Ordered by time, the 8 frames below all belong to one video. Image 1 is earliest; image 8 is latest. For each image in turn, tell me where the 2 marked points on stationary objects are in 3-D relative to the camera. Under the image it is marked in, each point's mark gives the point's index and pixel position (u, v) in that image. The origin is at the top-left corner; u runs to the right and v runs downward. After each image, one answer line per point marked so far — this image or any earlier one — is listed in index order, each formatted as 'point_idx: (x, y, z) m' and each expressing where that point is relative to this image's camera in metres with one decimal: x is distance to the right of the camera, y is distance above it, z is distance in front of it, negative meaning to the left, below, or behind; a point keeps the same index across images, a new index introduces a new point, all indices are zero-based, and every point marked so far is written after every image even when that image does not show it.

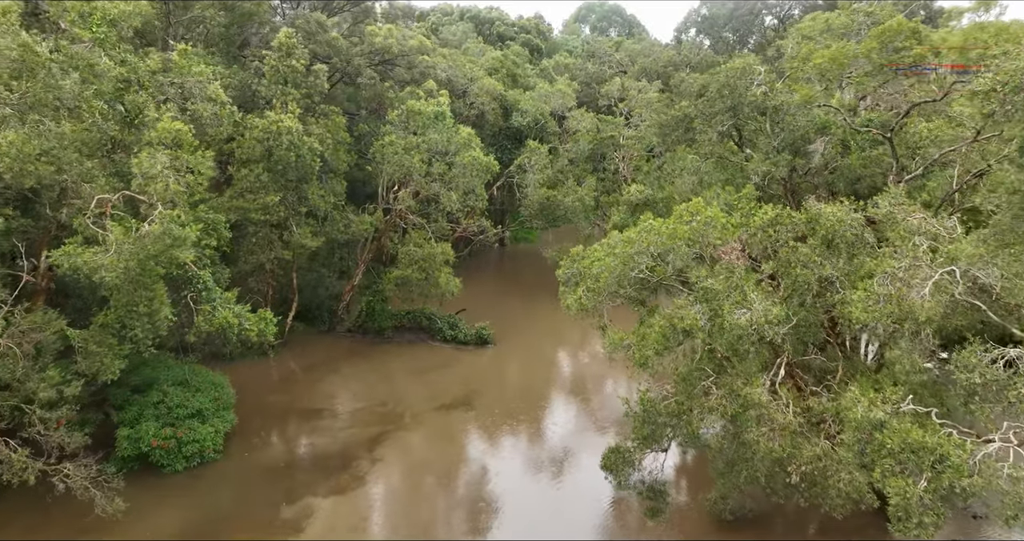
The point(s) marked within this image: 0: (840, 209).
0: (+3.7, +0.7, +8.0) m
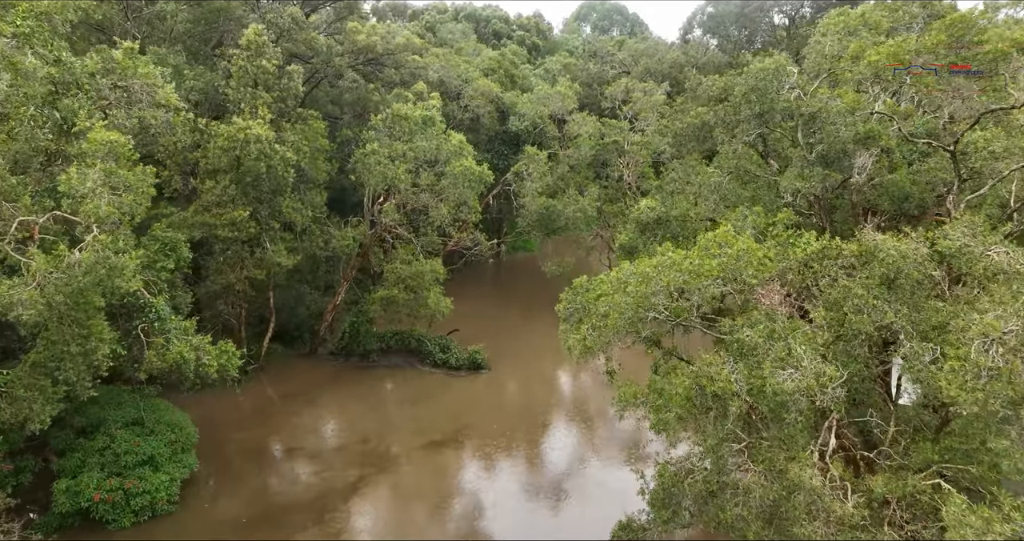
0: (+3.6, +0.3, +6.6) m
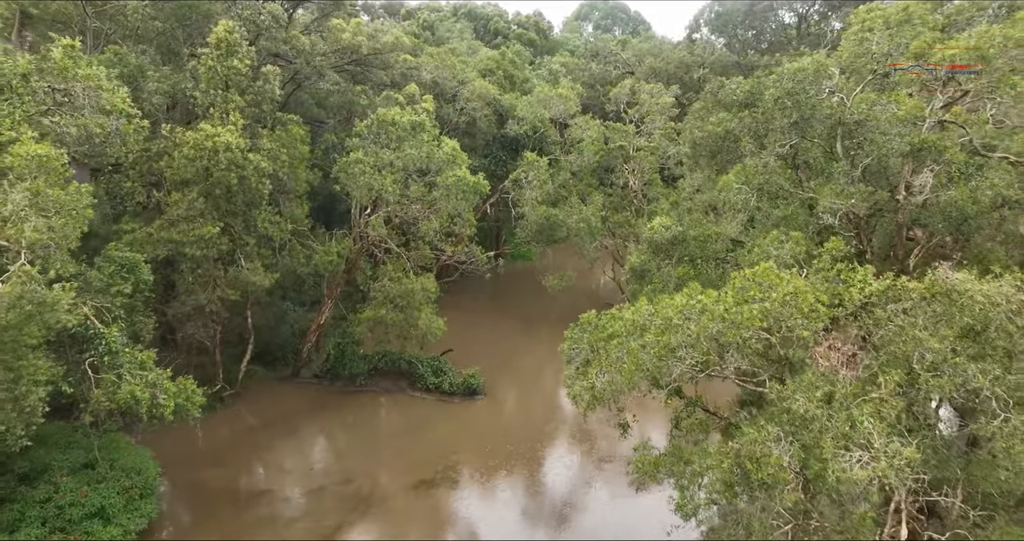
0: (+3.5, -0.1, +5.4) m
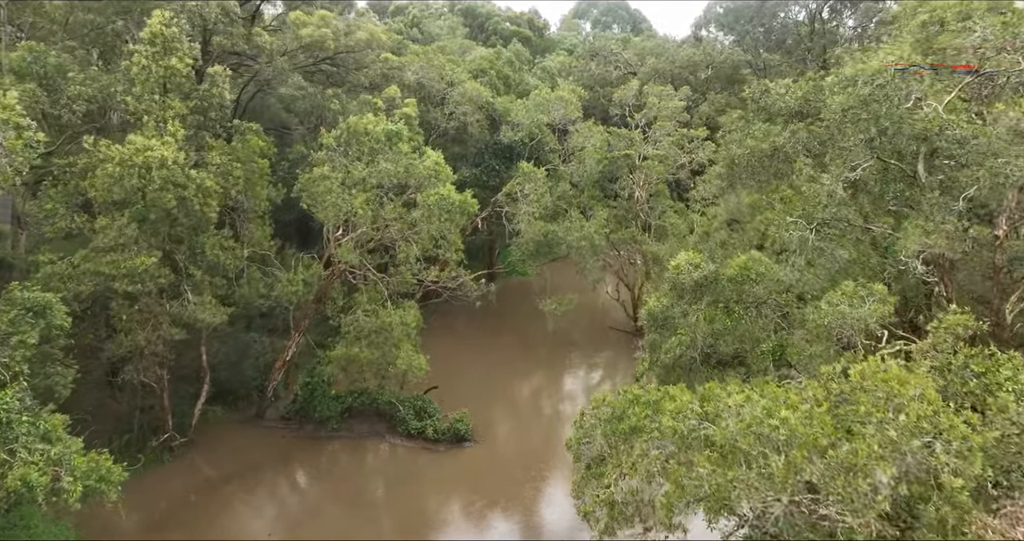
0: (+3.5, -0.6, +3.5) m
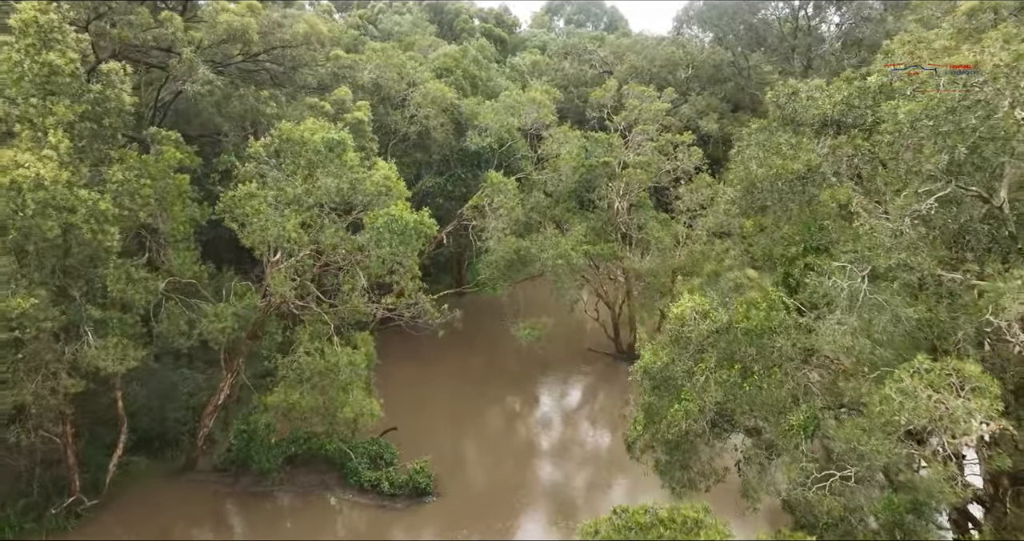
0: (+3.3, -1.0, +1.9) m
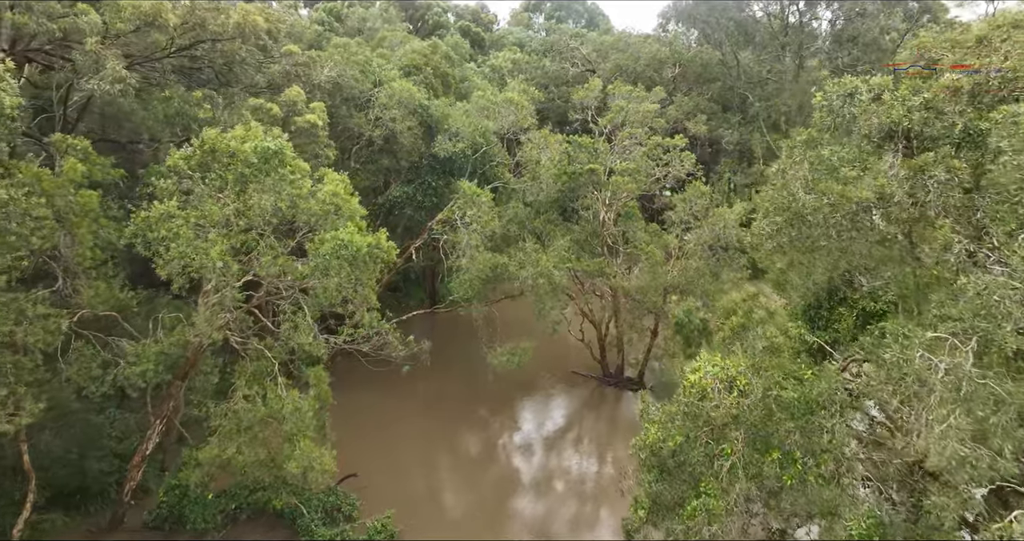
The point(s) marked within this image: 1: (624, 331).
0: (+3.2, -1.4, +0.5) m
1: (+2.4, -1.3, +15.5) m
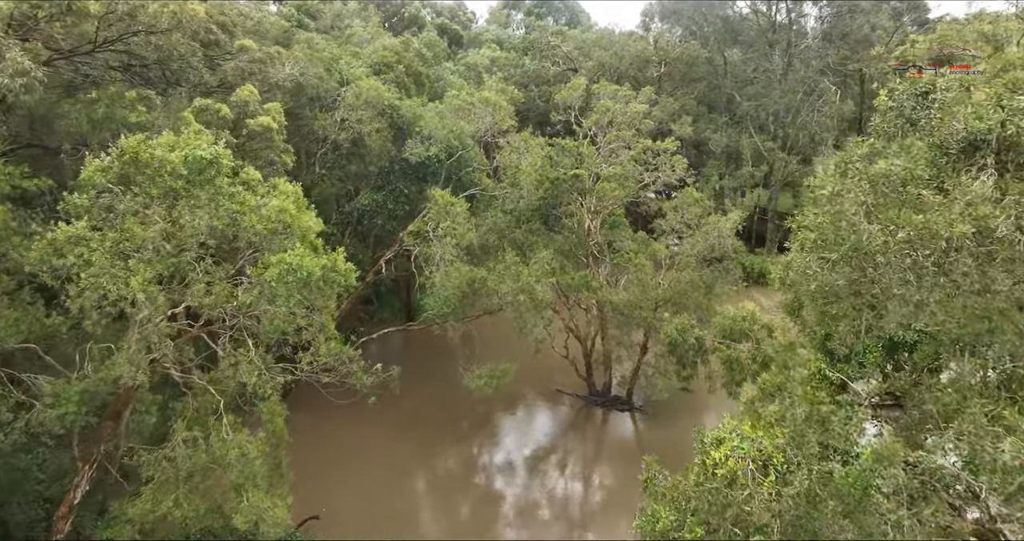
0: (+3.2, -1.6, -0.5) m
1: (+2.0, -1.5, +14.5) m
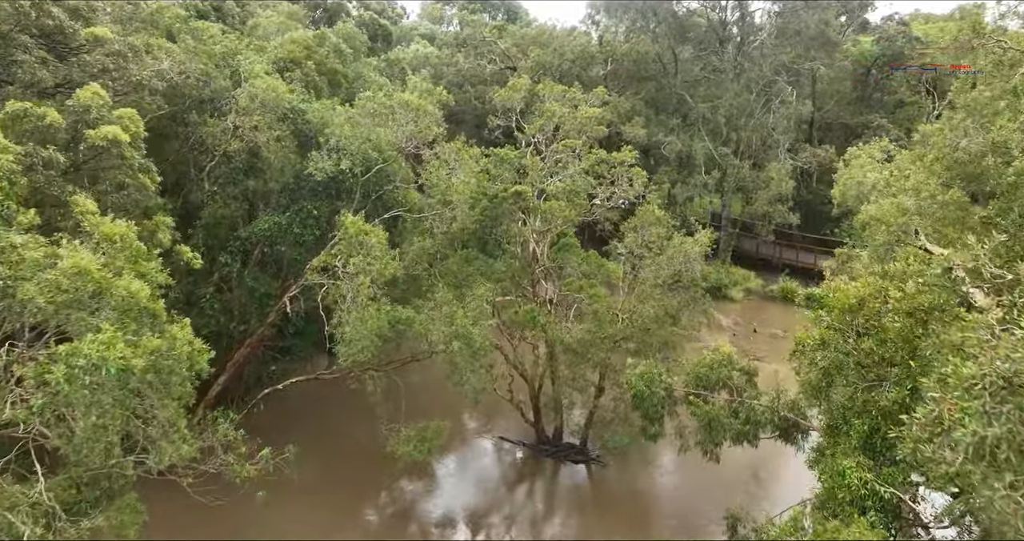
0: (+3.2, -2.1, -2.4) m
1: (+0.9, -2.1, +12.4) m
